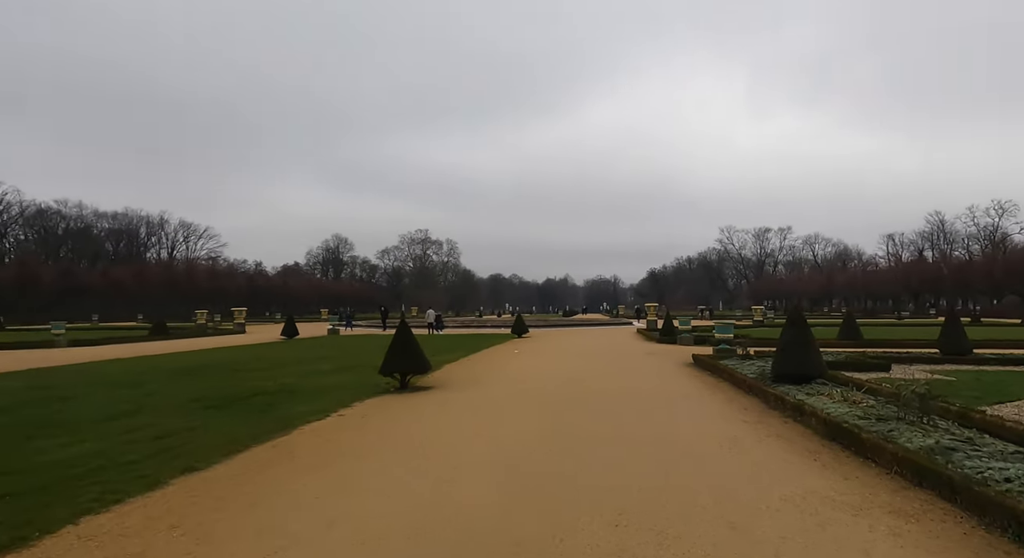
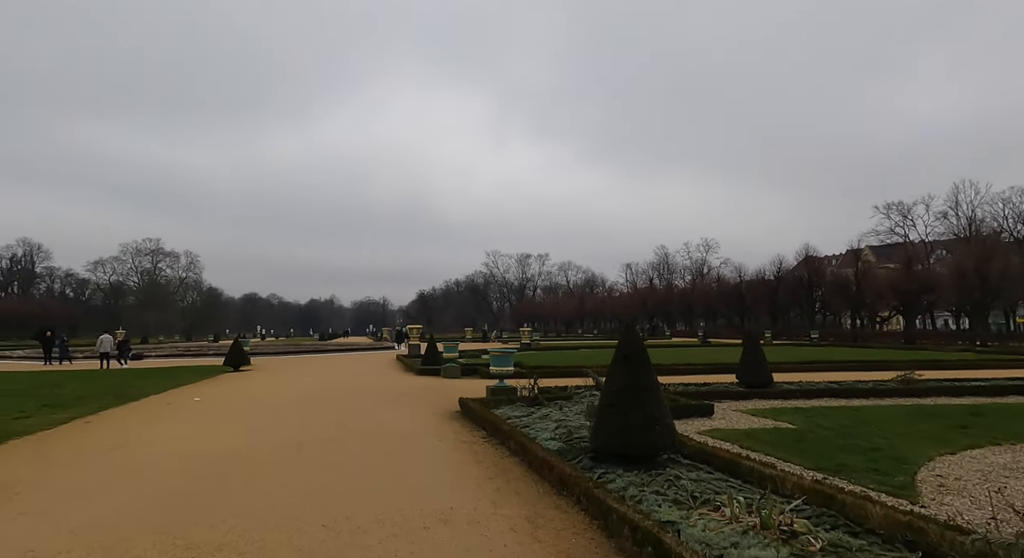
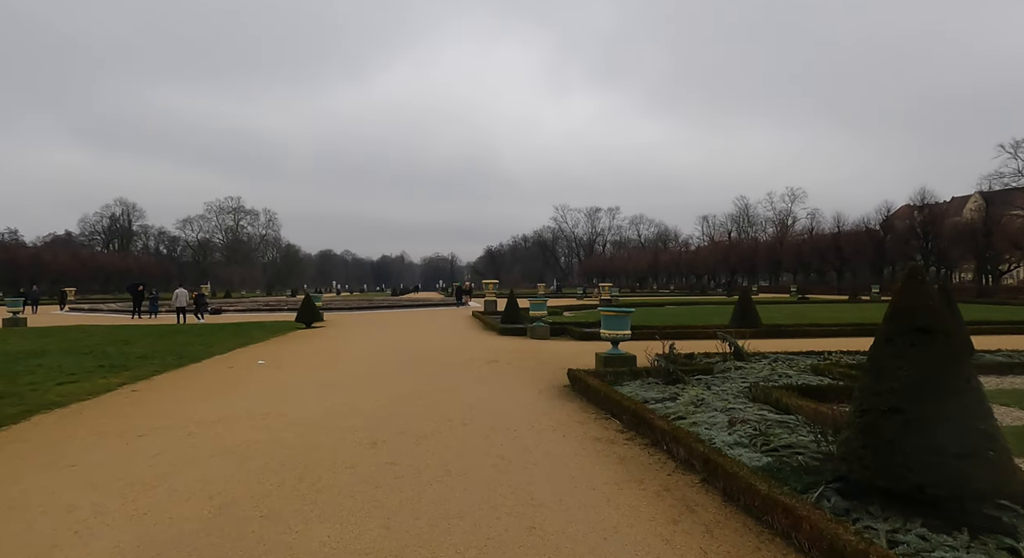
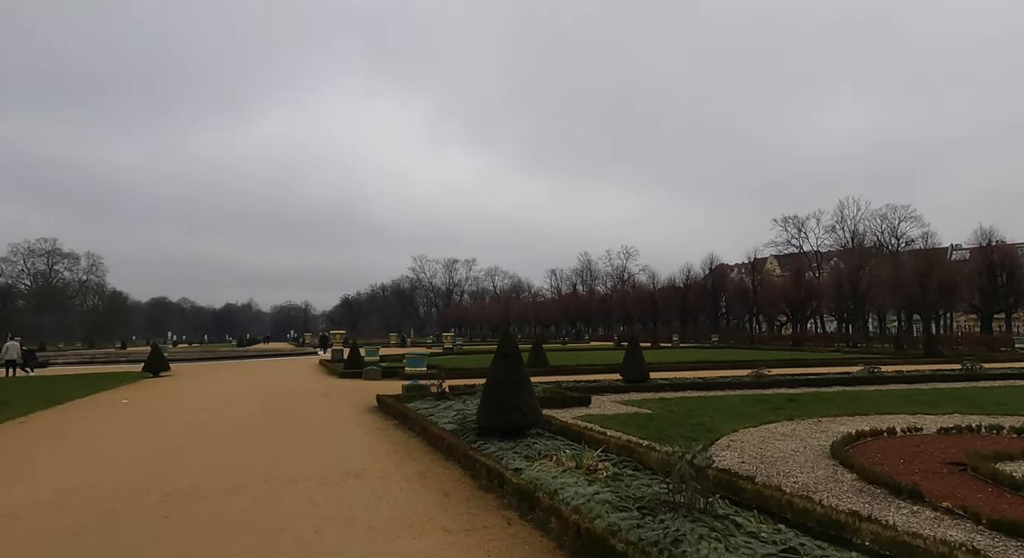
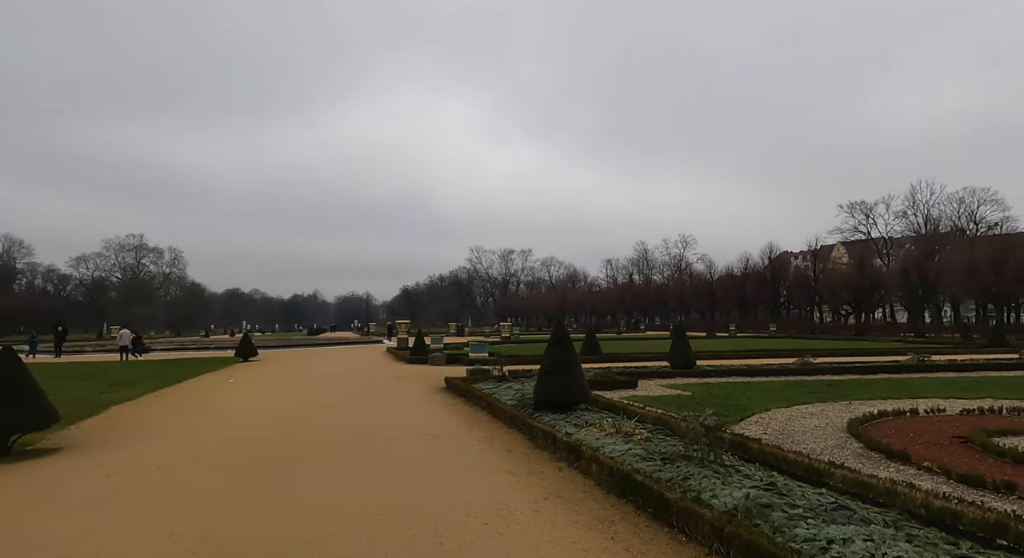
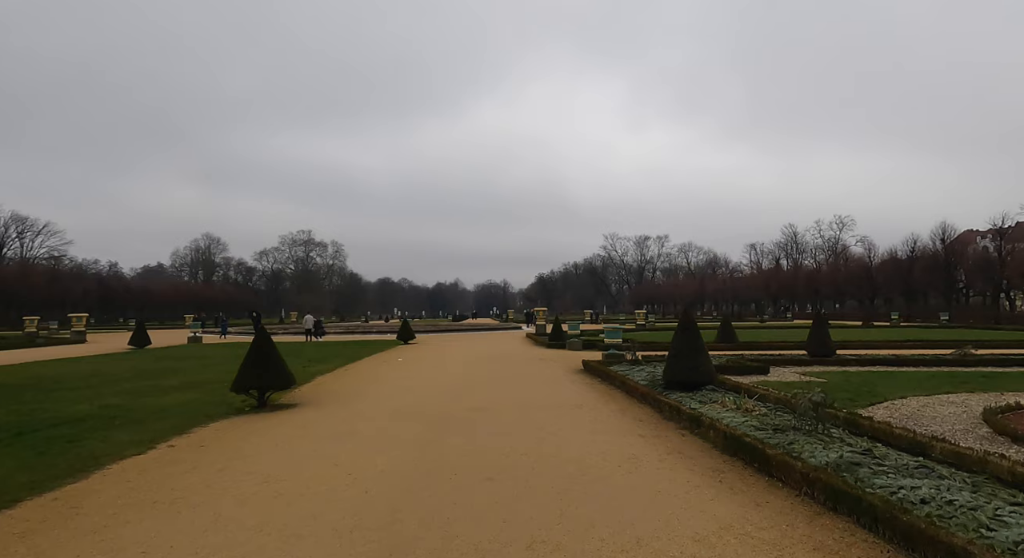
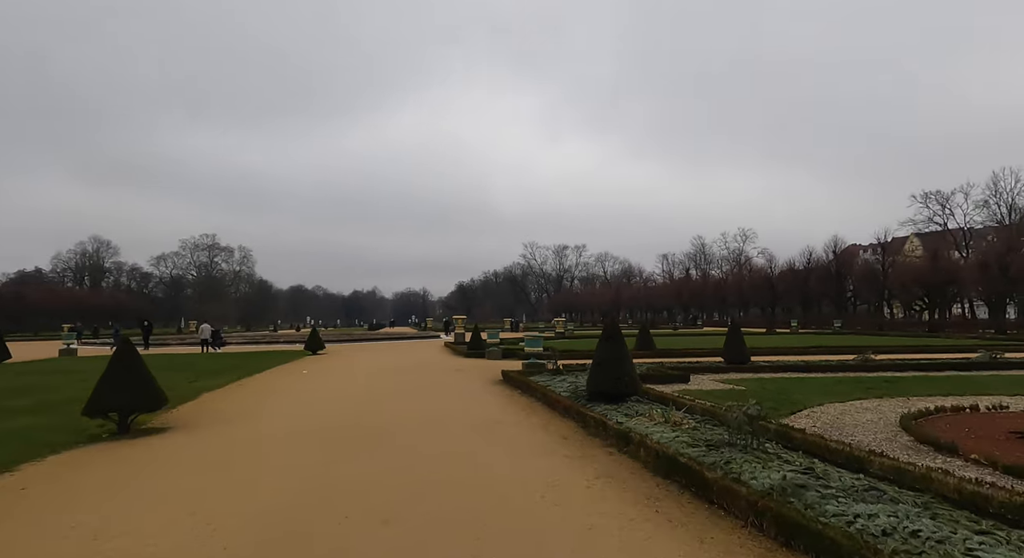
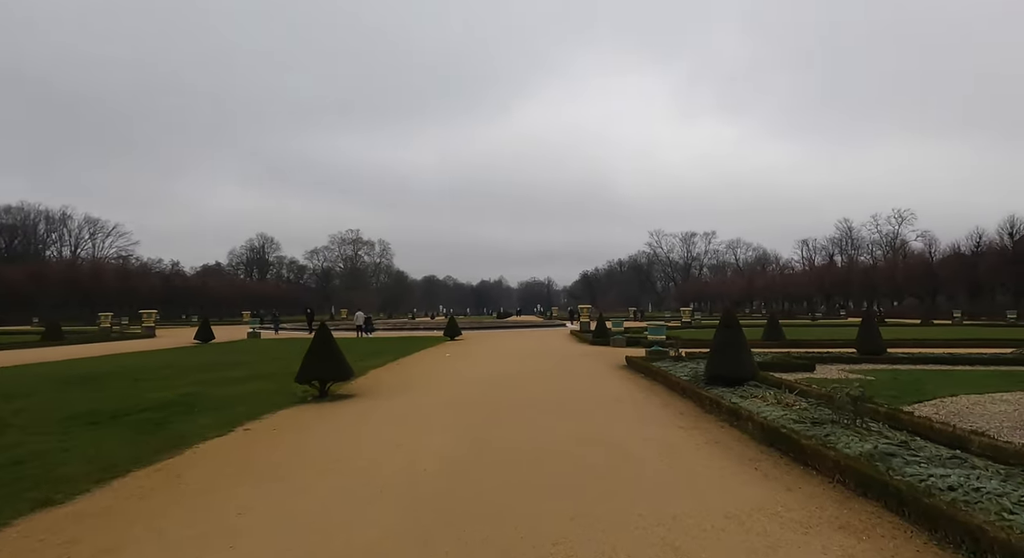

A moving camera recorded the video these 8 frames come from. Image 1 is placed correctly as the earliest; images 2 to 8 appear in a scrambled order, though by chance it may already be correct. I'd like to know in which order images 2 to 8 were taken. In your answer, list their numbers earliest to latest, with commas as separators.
8, 6, 7, 5, 4, 2, 3
